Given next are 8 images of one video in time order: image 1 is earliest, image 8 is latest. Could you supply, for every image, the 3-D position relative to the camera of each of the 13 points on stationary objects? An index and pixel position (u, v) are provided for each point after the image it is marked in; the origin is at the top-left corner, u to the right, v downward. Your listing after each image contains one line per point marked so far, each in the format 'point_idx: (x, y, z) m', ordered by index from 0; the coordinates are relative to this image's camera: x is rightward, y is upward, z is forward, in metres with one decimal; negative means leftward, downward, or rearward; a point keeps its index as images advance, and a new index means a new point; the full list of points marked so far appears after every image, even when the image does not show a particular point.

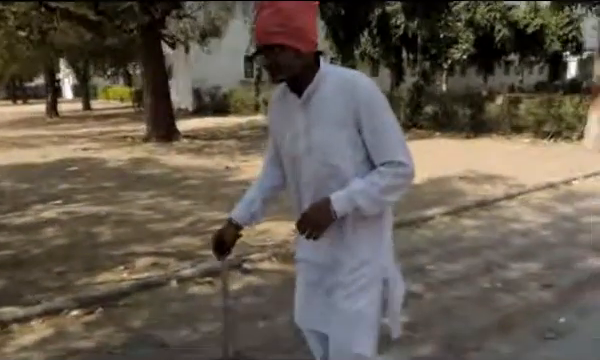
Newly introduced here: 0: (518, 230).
0: (+1.9, -0.4, +6.8) m
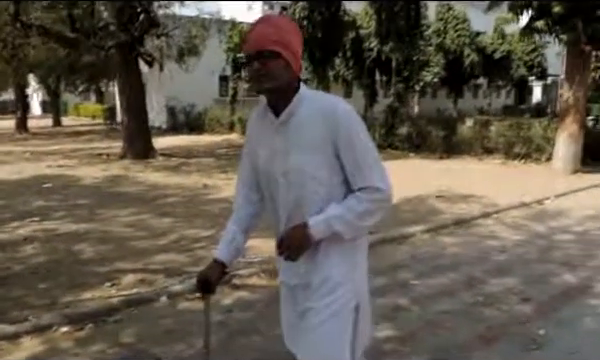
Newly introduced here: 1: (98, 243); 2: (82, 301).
0: (+1.8, -0.6, +7.1) m
1: (-2.6, -0.8, +10.1) m
2: (-2.0, -1.1, +7.3) m
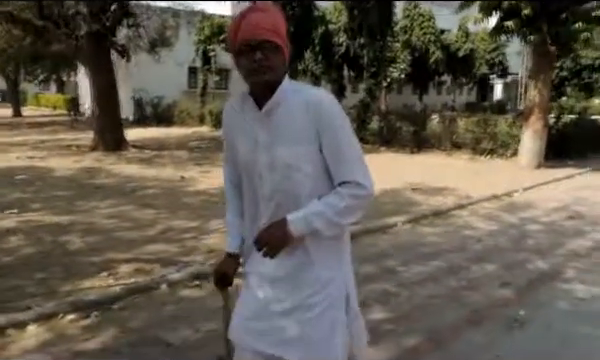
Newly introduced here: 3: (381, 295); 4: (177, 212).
0: (+1.7, -0.6, +7.7) m
1: (-2.8, -0.7, +10.4) m
2: (-2.1, -1.1, +7.6) m
3: (+0.6, -0.9, +6.3) m
4: (-1.7, -0.5, +11.0) m
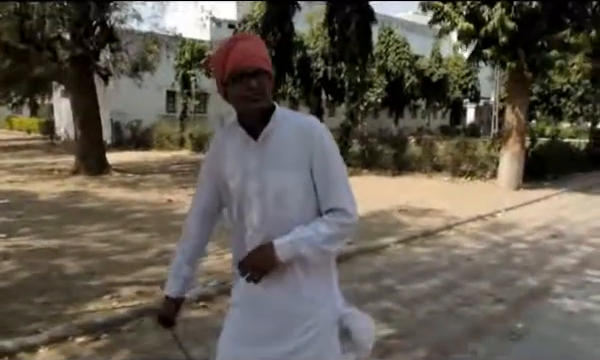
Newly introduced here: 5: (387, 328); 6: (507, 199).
0: (+1.7, -0.8, +8.1) m
1: (-3.0, -1.0, +10.6) m
2: (-2.1, -1.3, +7.9) m
3: (+0.7, -1.1, +6.7) m
4: (-1.9, -0.8, +11.3) m
5: (+0.7, -1.2, +6.4) m
6: (+3.0, -0.3, +11.2) m
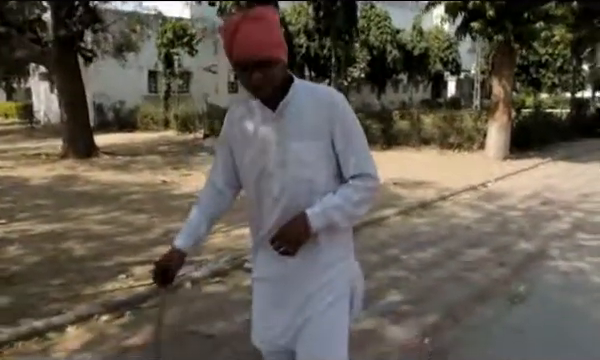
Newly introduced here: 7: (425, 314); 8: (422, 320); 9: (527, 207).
0: (+1.8, -0.5, +8.6) m
1: (-3.0, -0.8, +10.9) m
2: (-2.0, -1.2, +8.2) m
3: (+0.8, -0.9, +7.1) m
4: (-1.9, -0.5, +11.6) m
5: (+0.8, -1.0, +6.9) m
6: (+2.9, +0.2, +11.7) m
7: (+1.0, -1.1, +6.3) m
8: (+1.0, -1.1, +6.2) m
9: (+2.6, -0.3, +9.1) m
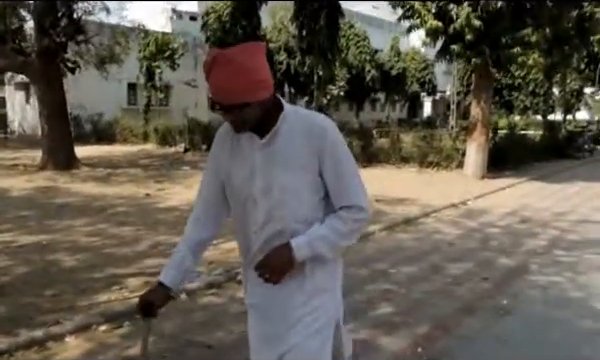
0: (+1.6, -0.7, +9.0) m
1: (-3.2, -1.0, +11.1) m
2: (-2.1, -1.3, +8.4) m
3: (+0.8, -1.1, +7.5) m
4: (-2.2, -0.7, +11.9) m
5: (+0.8, -1.2, +7.2) m
6: (+2.6, -0.1, +12.1) m
7: (+1.0, -1.2, +6.7) m
8: (+0.9, -1.3, +6.6) m
9: (+2.5, -0.5, +9.6) m
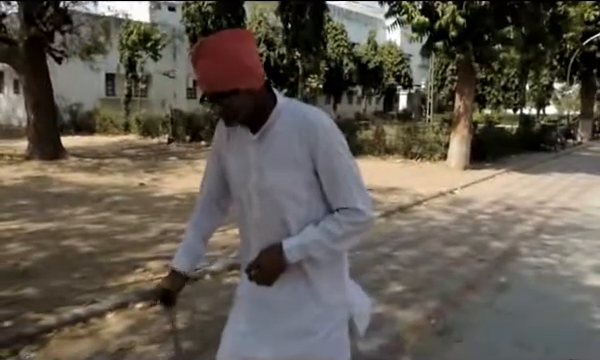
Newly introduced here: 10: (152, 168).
0: (+1.7, -0.6, +9.9) m
1: (-3.2, -0.9, +11.7) m
2: (-2.0, -1.2, +9.1) m
3: (+1.0, -1.0, +8.4) m
4: (-2.3, -0.6, +12.6) m
5: (+1.0, -1.1, +8.1) m
6: (+2.5, 0.0, +13.1) m
7: (+1.2, -1.1, +7.6) m
8: (+1.2, -1.2, +7.5) m
9: (+2.6, -0.4, +10.6) m
10: (-3.3, +0.3, +16.8) m
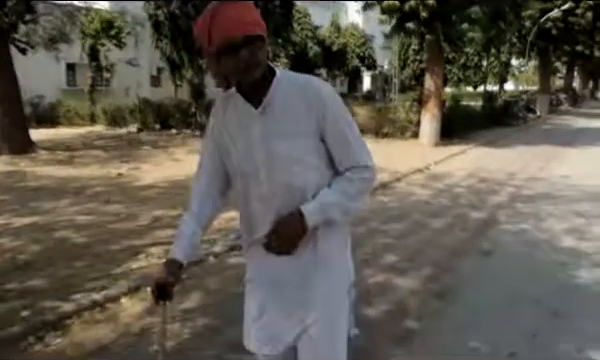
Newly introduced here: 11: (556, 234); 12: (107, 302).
0: (+1.6, -0.3, +10.6) m
1: (-3.5, -0.8, +12.1) m
2: (-2.0, -1.1, +9.6) m
3: (+1.0, -0.8, +9.1) m
4: (-2.6, -0.4, +13.0) m
5: (+1.0, -0.8, +8.8) m
6: (+2.2, +0.5, +13.9) m
7: (+1.3, -0.9, +8.3) m
8: (+1.3, -1.0, +8.2) m
9: (+2.4, -0.1, +11.3) m
10: (-3.9, +0.5, +17.1) m
11: (+3.0, -0.6, +9.1) m
12: (-2.1, -1.3, +8.6) m
